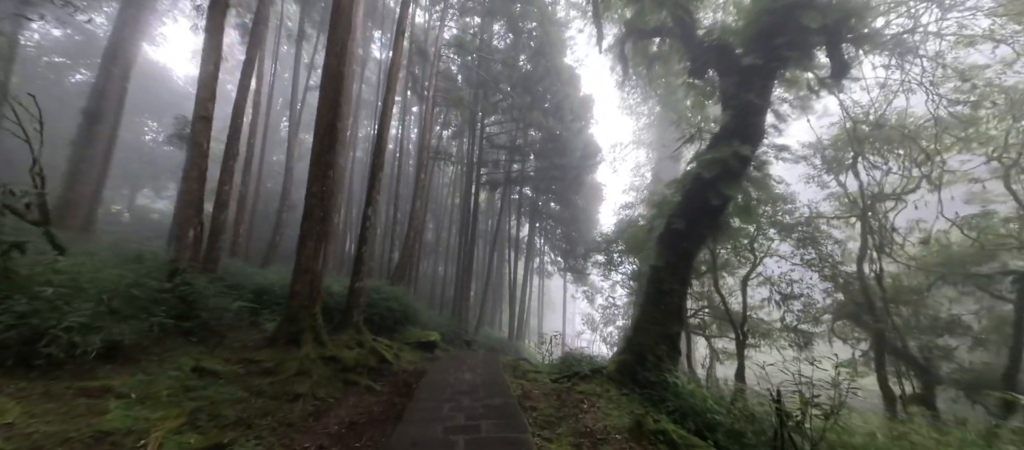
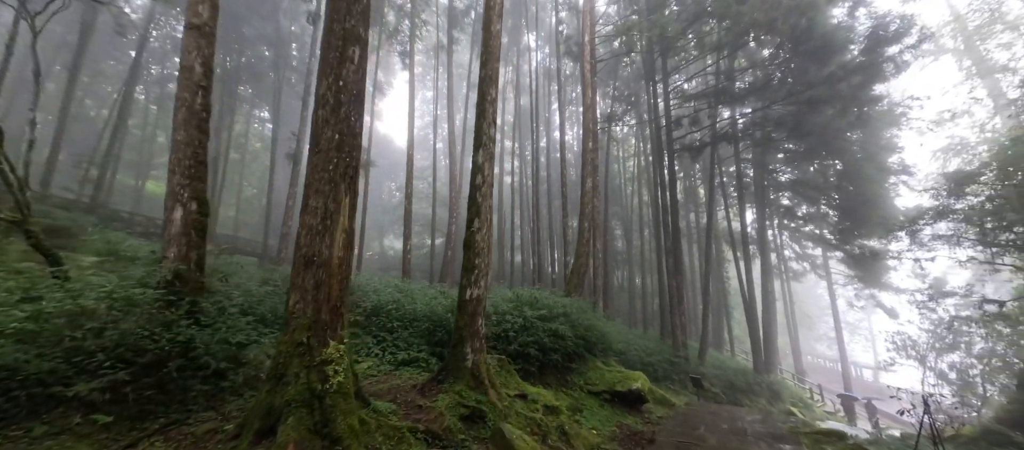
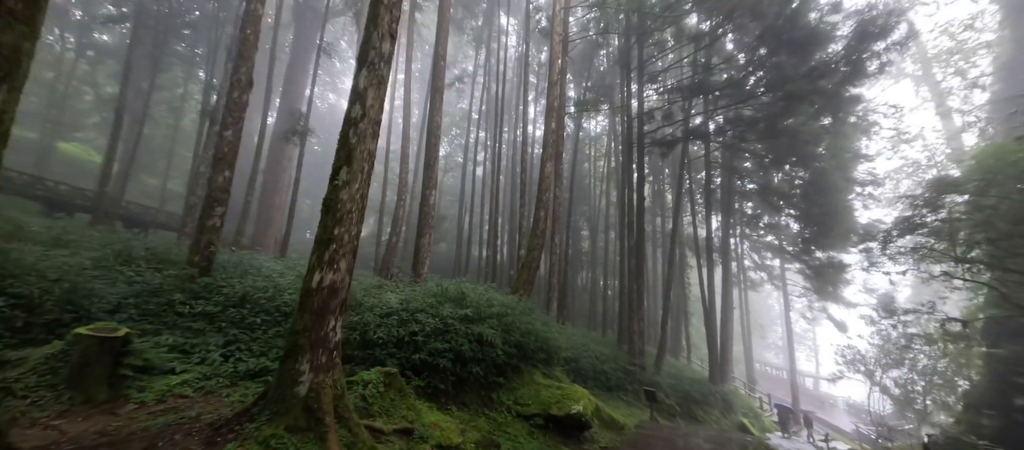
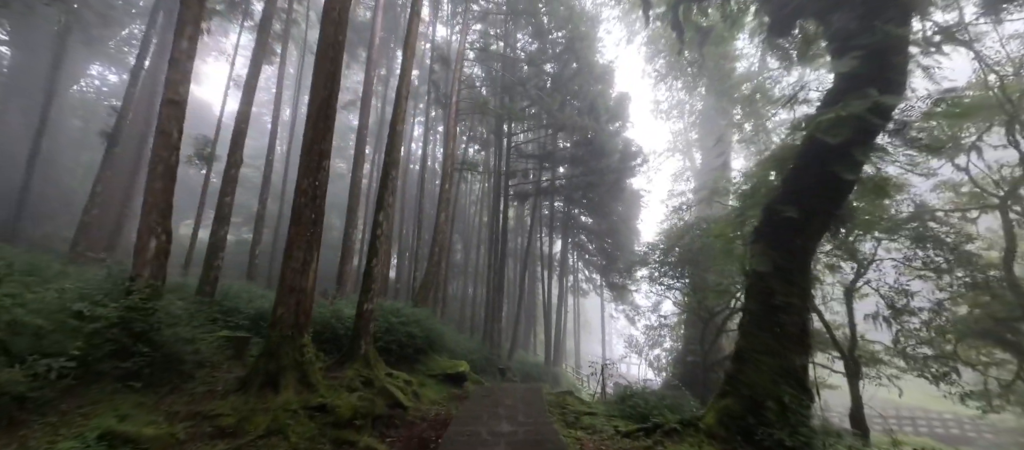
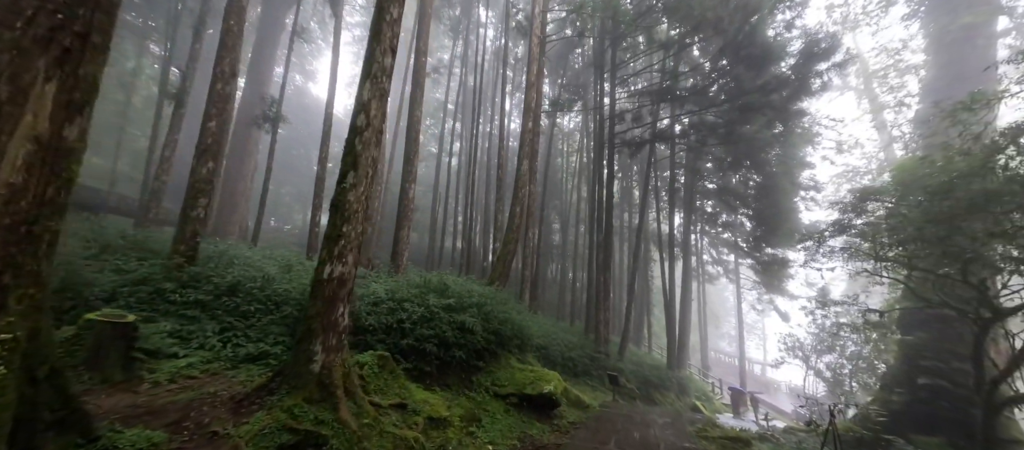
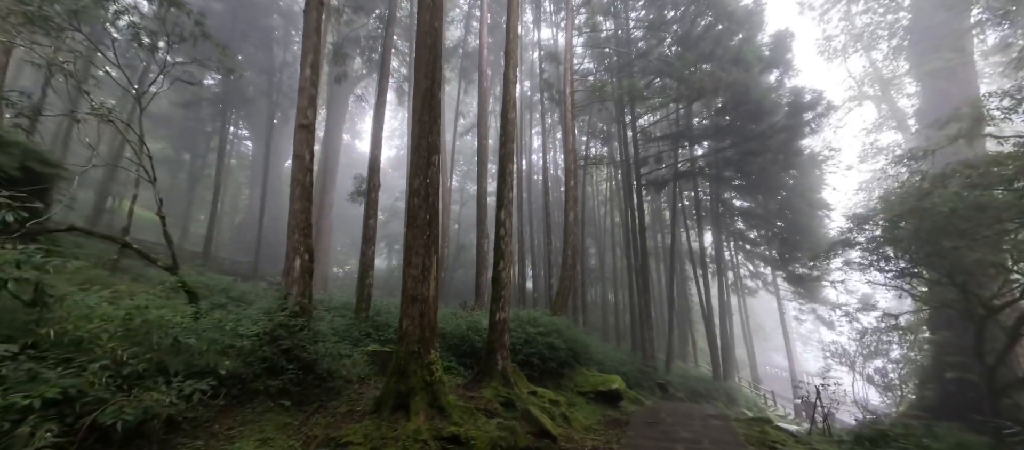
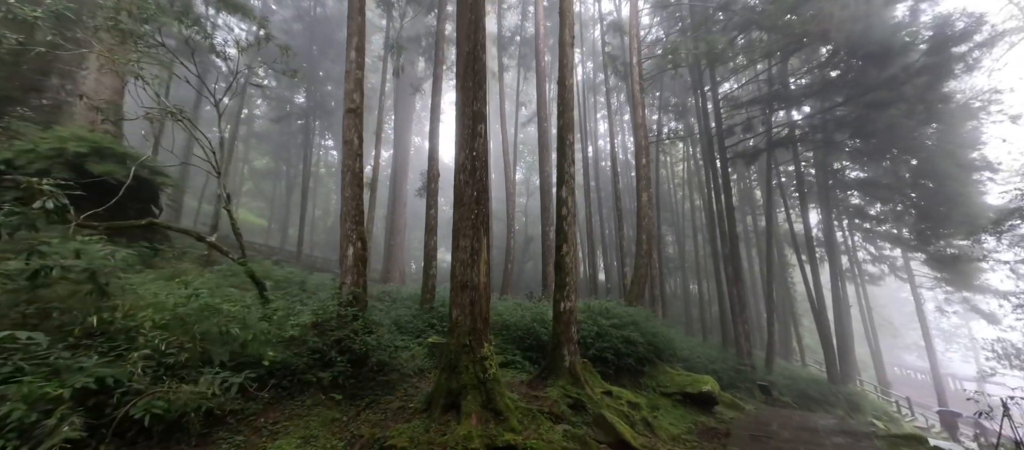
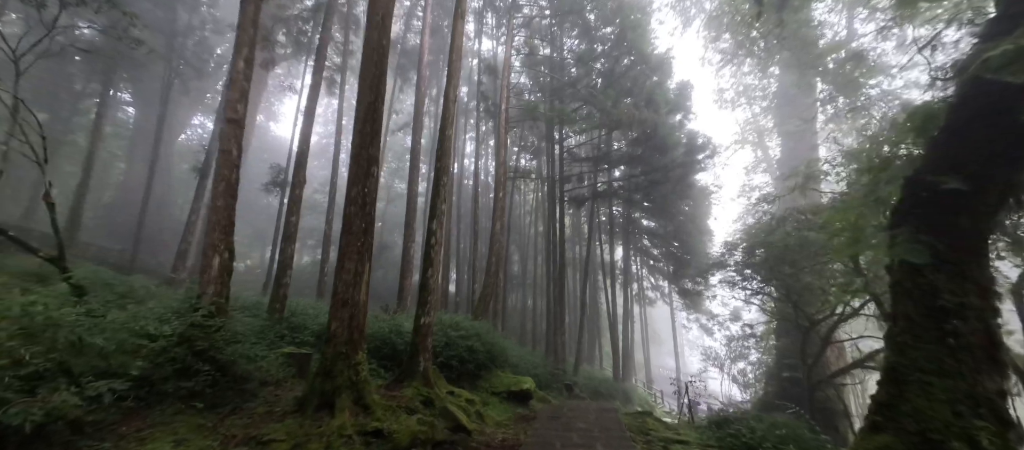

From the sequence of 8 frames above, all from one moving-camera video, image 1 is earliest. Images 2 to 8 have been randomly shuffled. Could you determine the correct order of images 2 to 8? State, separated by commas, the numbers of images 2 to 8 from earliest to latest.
4, 8, 6, 7, 2, 5, 3
